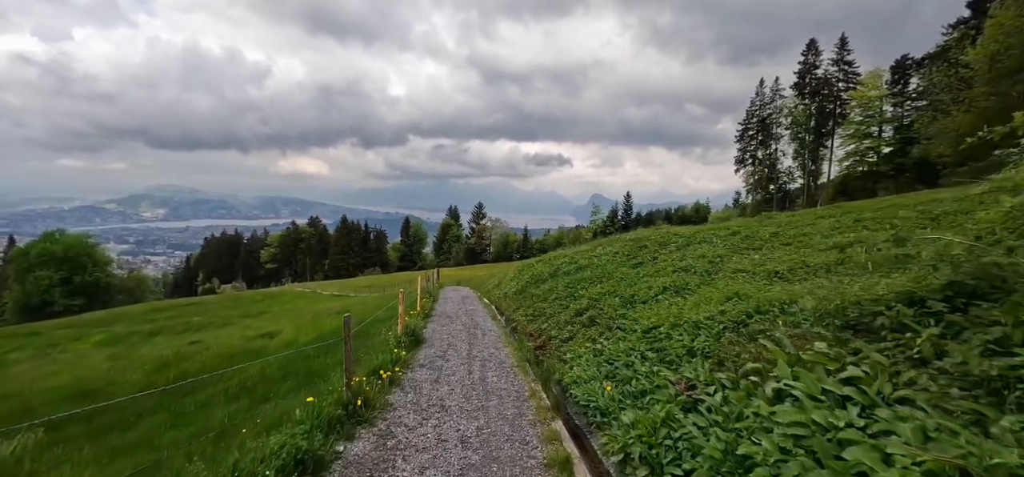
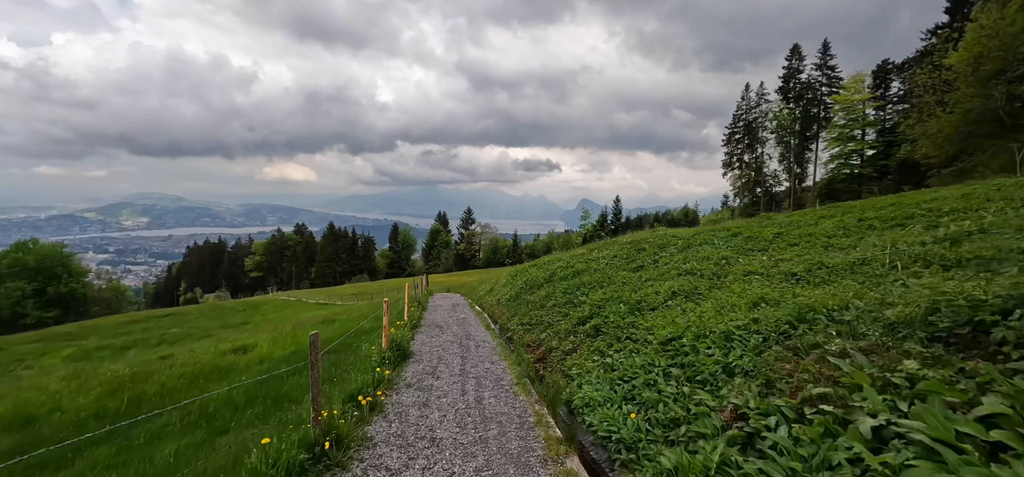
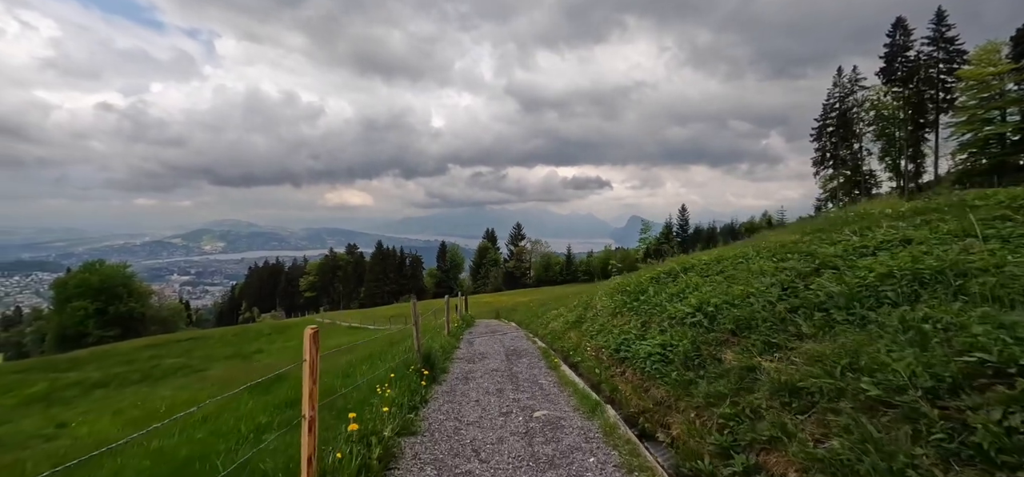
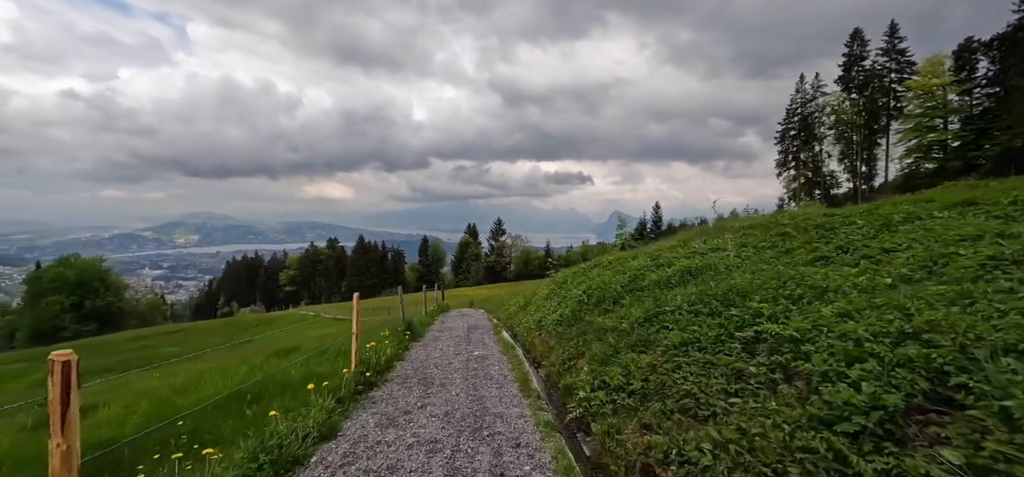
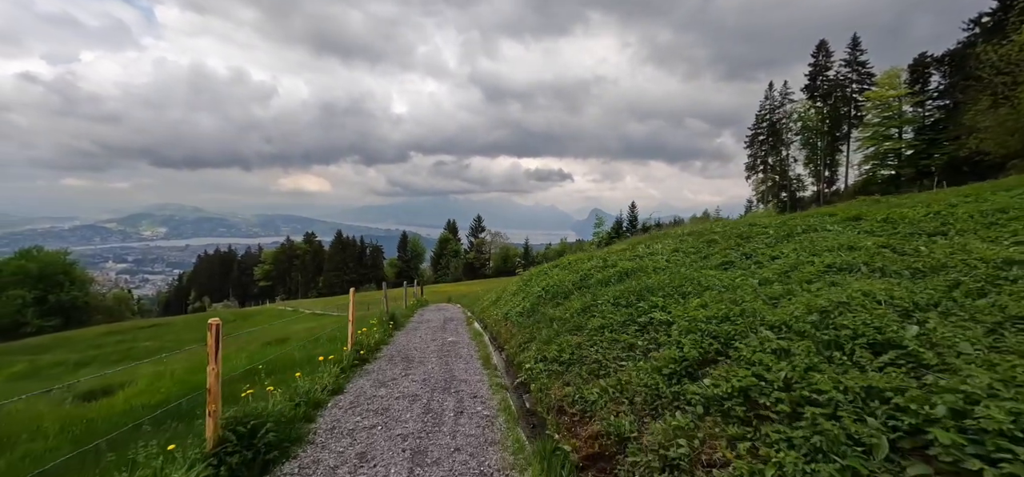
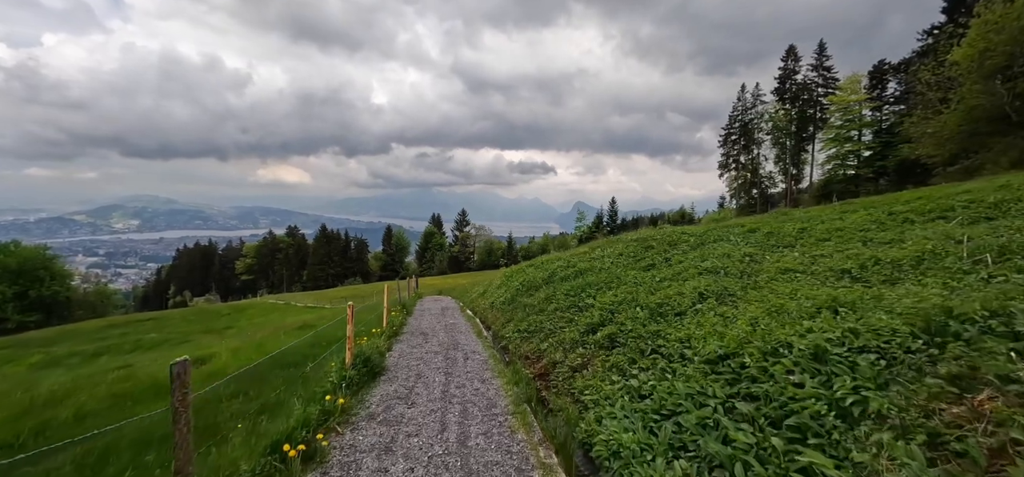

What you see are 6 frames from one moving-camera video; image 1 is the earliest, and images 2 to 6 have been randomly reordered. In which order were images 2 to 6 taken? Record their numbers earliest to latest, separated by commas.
2, 6, 5, 4, 3
